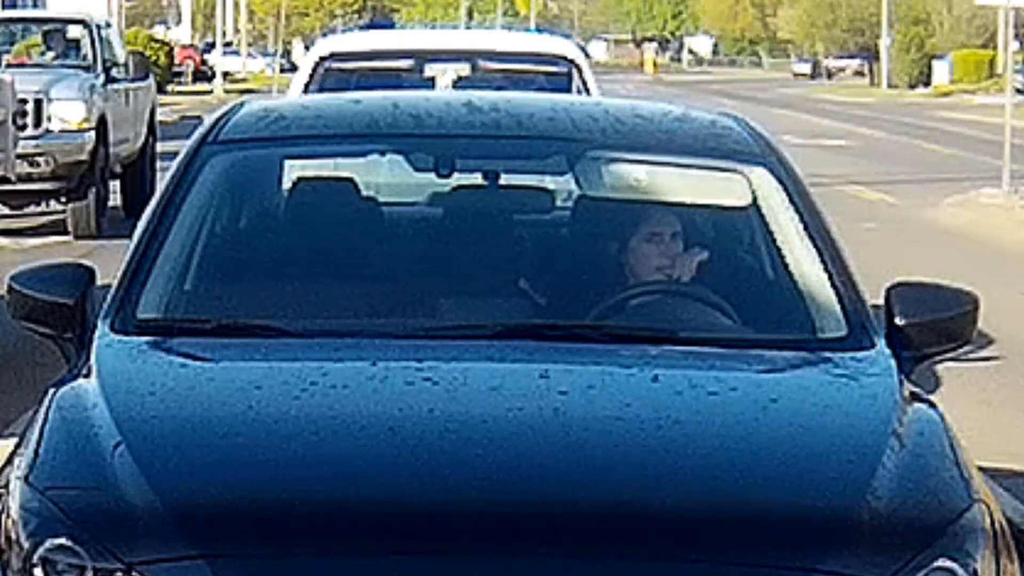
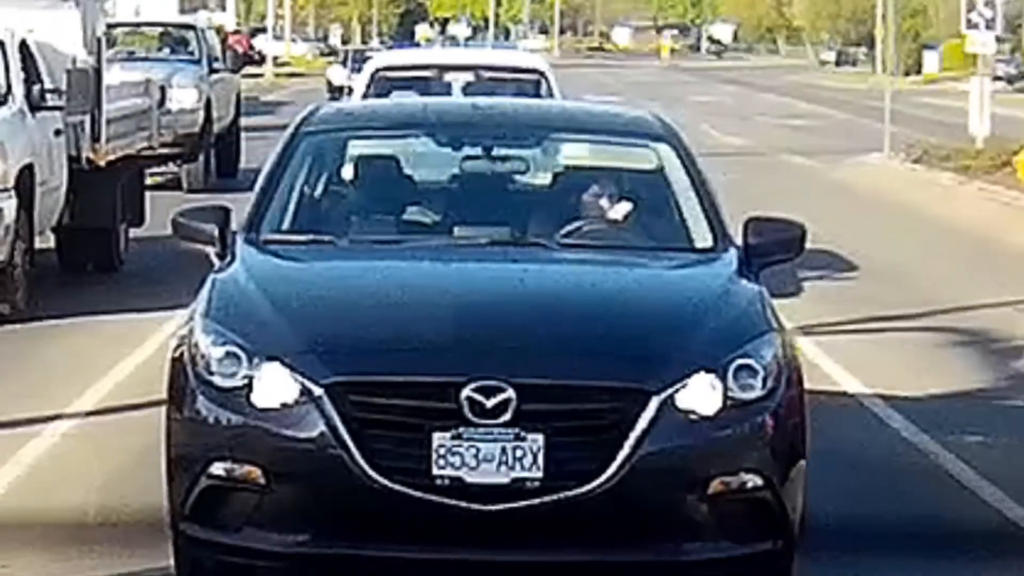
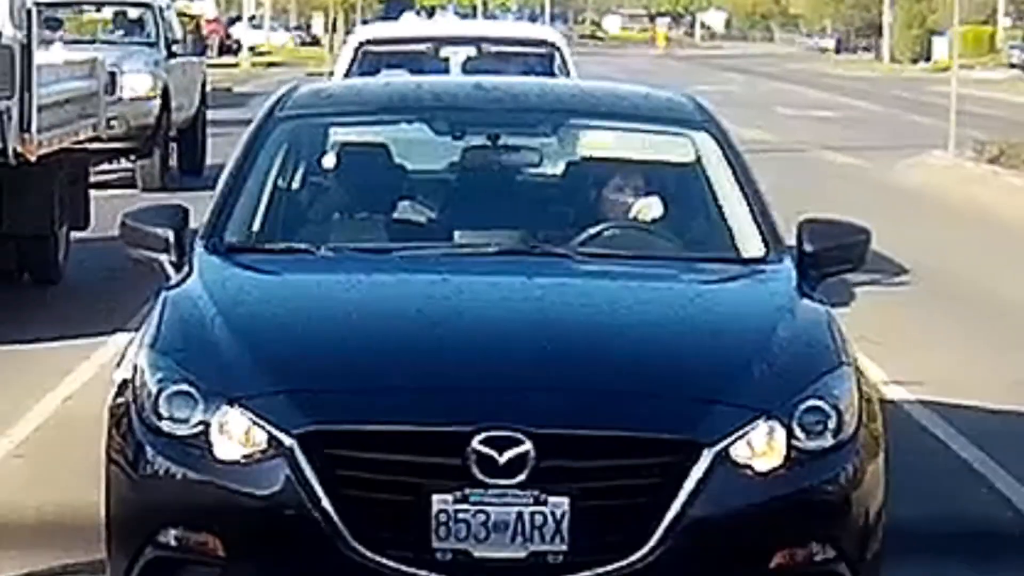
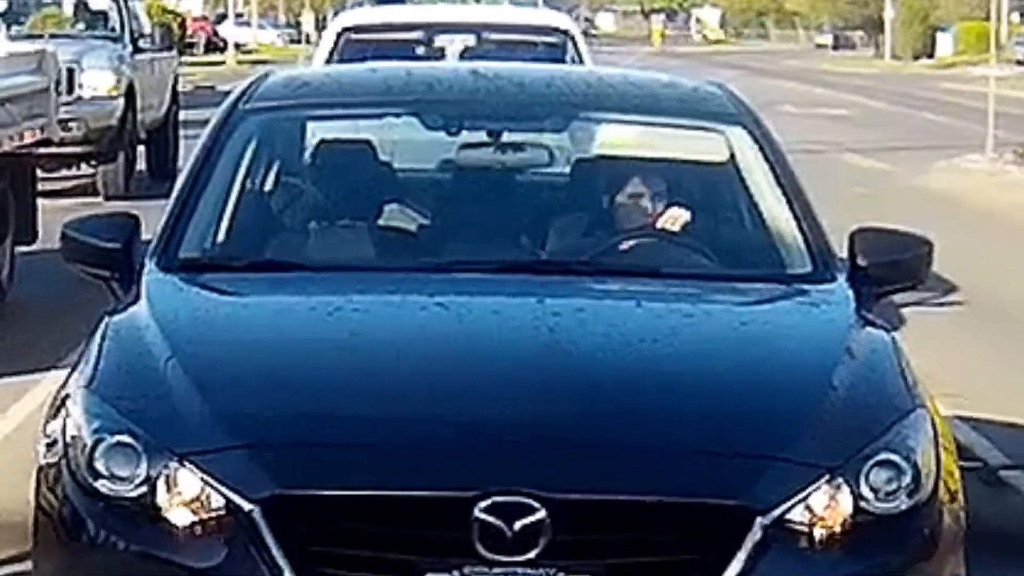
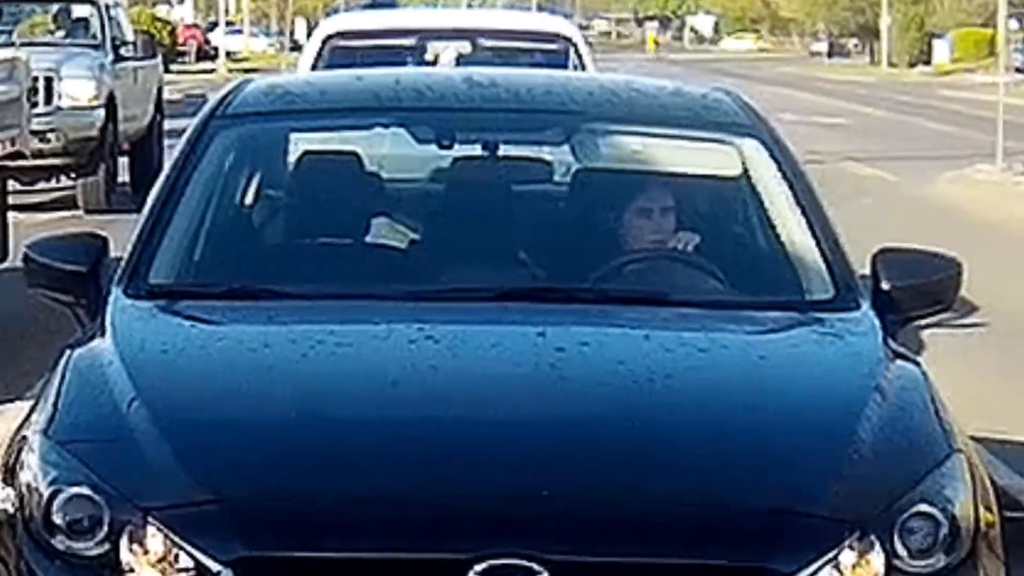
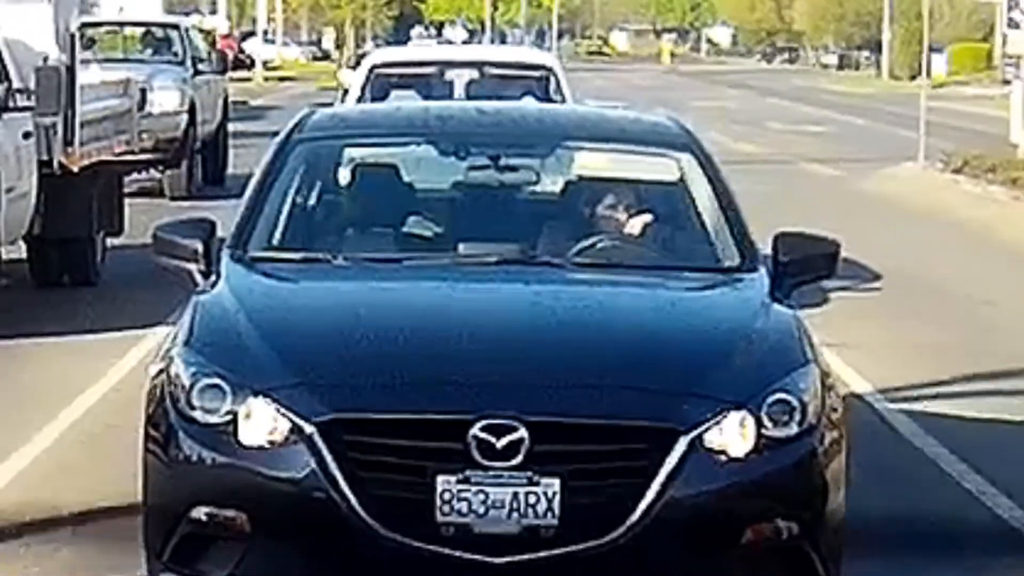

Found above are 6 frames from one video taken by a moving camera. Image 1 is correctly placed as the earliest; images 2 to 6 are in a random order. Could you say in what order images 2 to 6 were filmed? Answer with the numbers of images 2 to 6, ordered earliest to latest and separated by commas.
5, 4, 3, 6, 2
